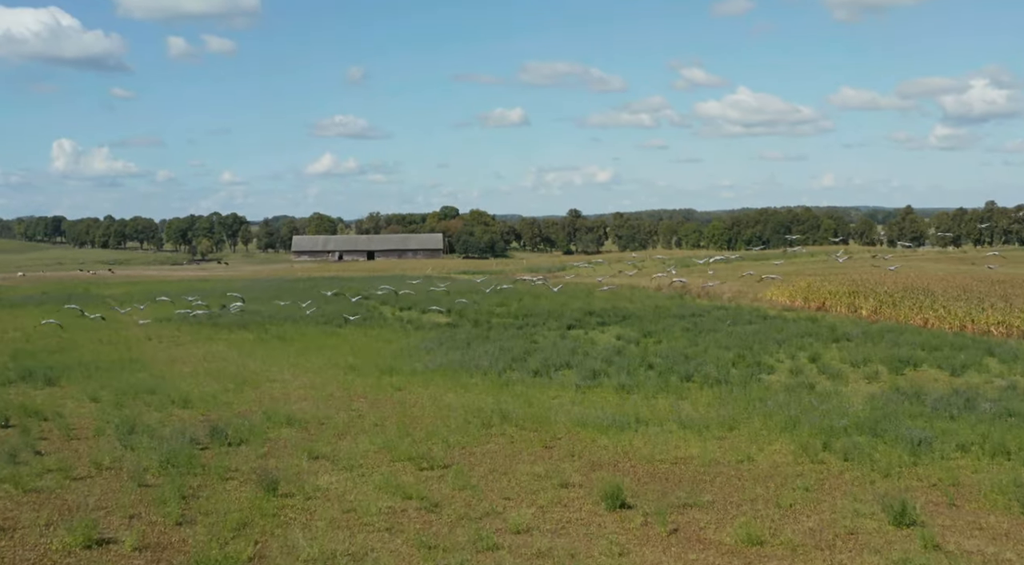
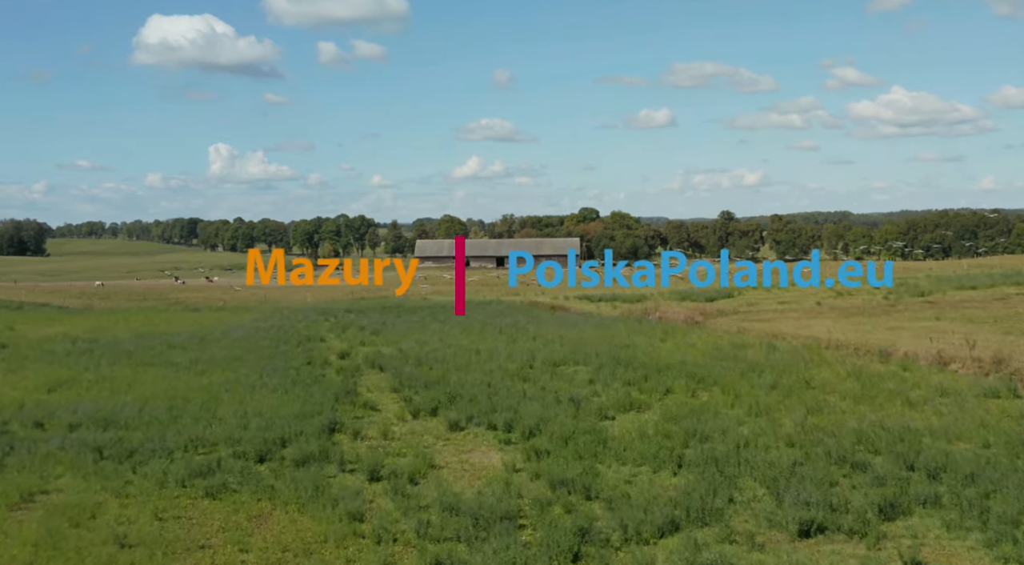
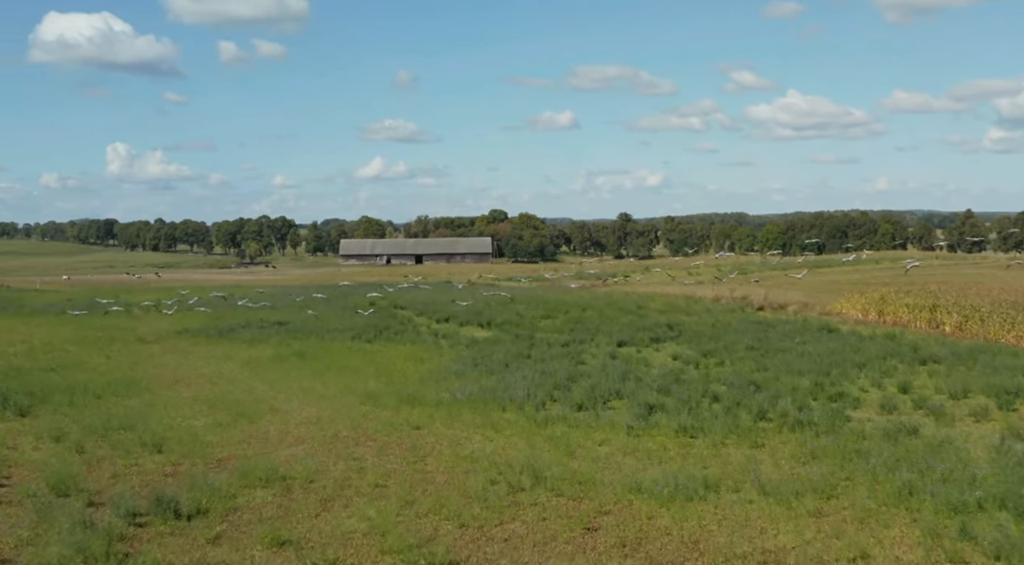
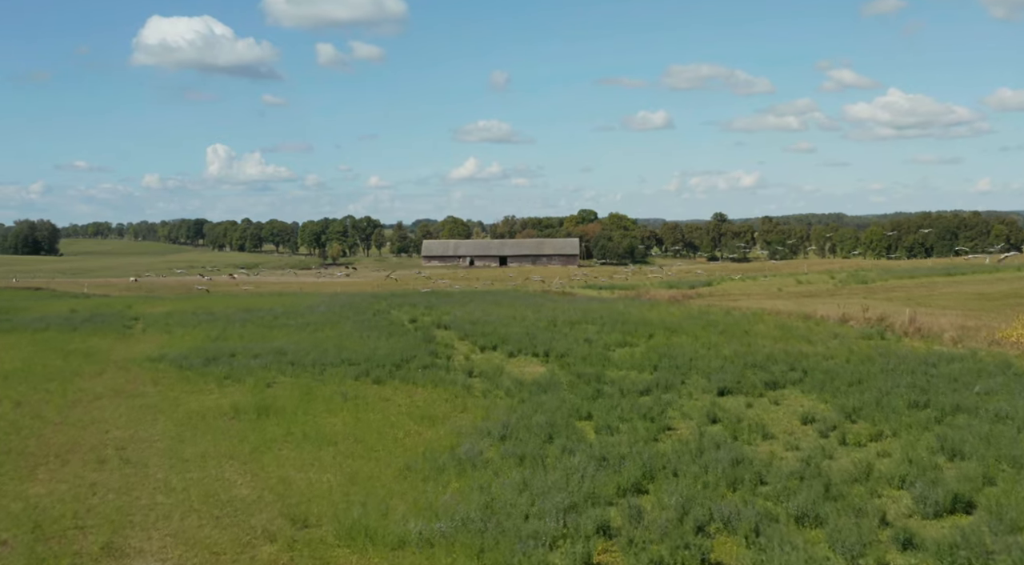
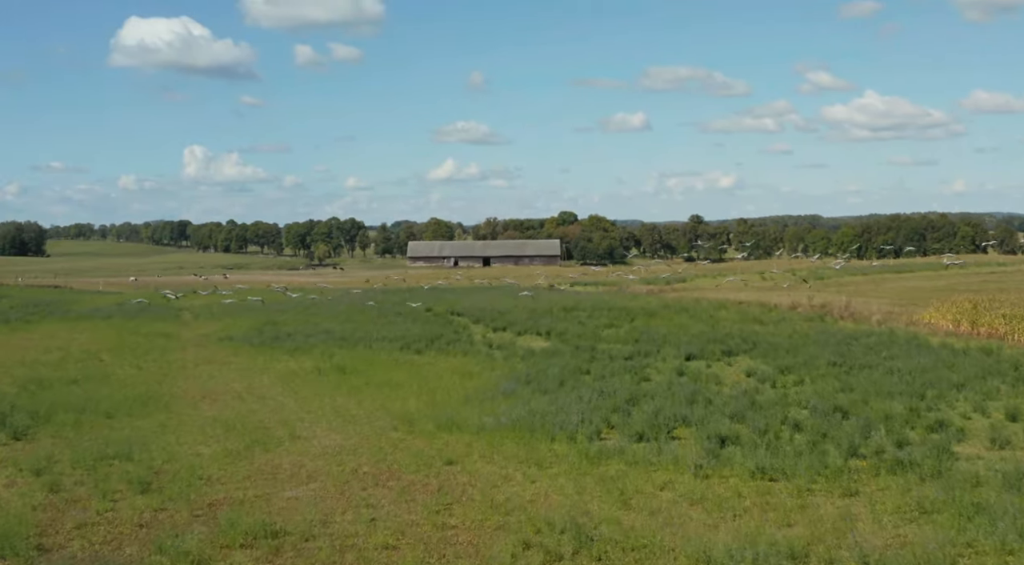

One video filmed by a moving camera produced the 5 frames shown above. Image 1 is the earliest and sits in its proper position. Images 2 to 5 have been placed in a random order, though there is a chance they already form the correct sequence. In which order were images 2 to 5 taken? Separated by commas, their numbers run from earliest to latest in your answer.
3, 5, 4, 2
